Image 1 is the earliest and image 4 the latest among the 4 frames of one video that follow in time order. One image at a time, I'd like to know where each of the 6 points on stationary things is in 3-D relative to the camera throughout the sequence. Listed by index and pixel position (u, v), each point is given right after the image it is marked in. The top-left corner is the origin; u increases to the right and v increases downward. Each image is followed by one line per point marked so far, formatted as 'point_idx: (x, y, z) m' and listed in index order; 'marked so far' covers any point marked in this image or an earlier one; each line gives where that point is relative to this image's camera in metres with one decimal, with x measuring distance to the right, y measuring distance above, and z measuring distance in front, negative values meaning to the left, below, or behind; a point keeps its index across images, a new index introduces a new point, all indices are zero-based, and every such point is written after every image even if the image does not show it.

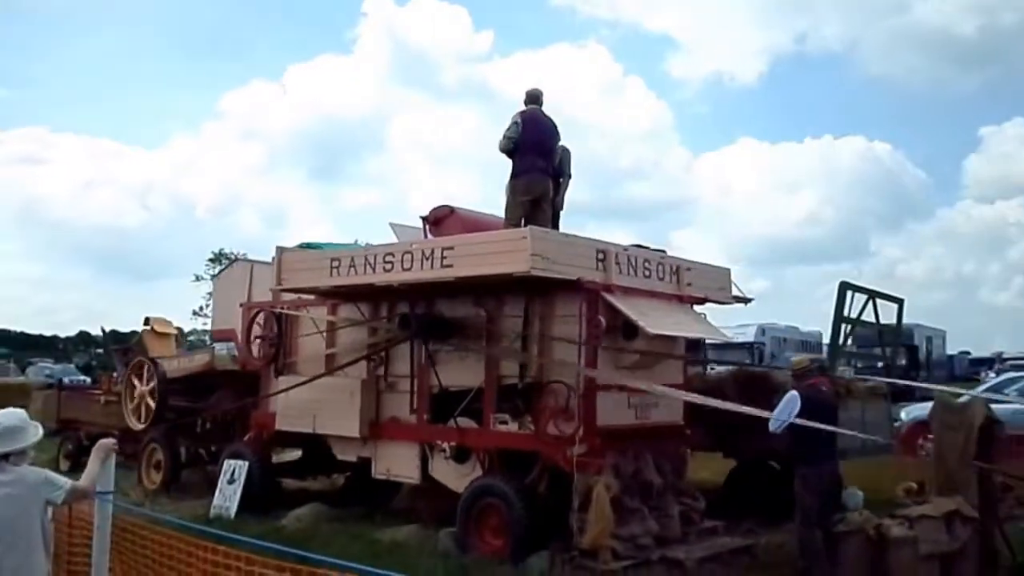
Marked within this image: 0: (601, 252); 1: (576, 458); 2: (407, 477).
0: (+0.7, +0.3, +8.0) m
1: (+0.5, -1.3, +7.8) m
2: (-1.0, -1.7, +9.4) m
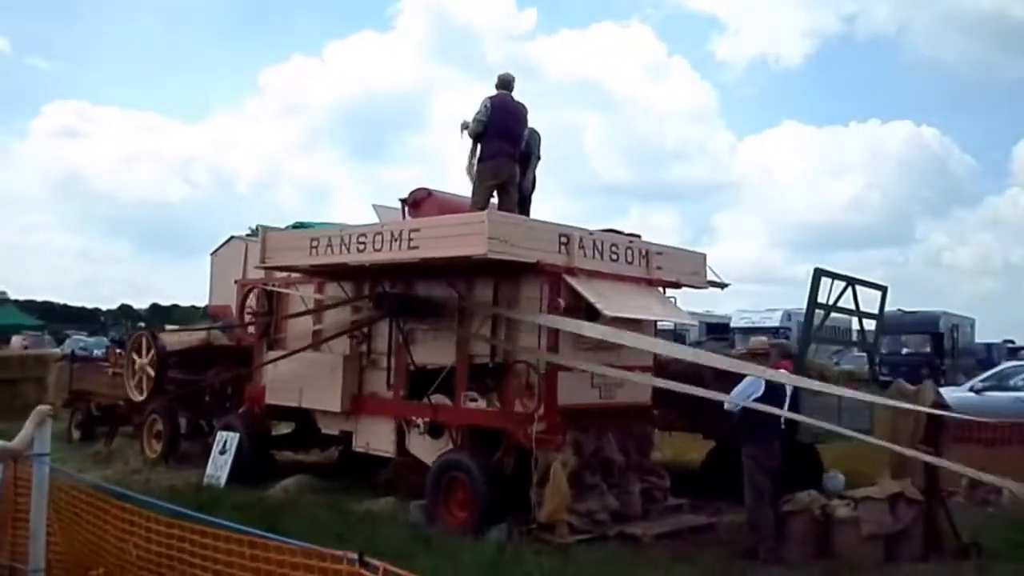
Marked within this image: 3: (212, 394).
0: (+0.4, +0.4, +8.2) m
1: (+0.2, -1.2, +8.0) m
2: (-1.2, -1.5, +9.7) m
3: (-3.6, -1.3, +12.4) m
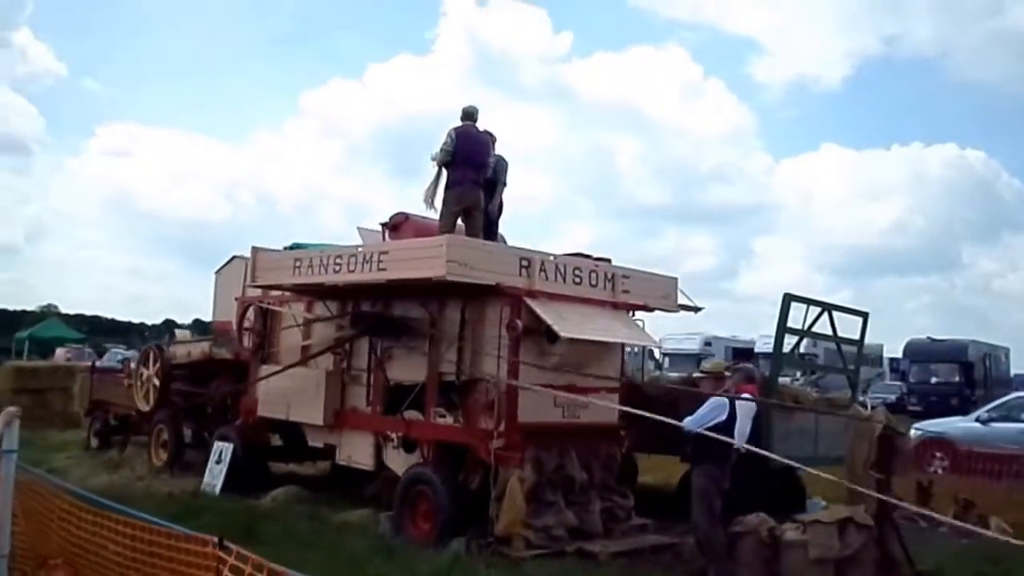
0: (+0.1, +0.2, +8.5) m
1: (-0.1, -1.3, +8.3) m
2: (-1.5, -1.7, +10.0) m
3: (-3.8, -1.5, +12.8) m
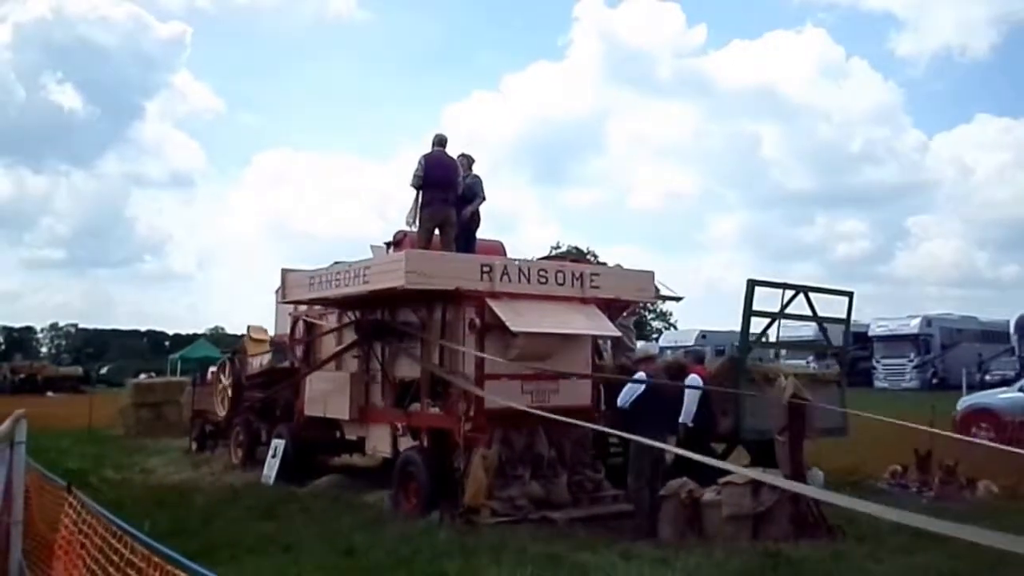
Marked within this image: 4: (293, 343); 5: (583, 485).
0: (-0.2, +0.2, +9.7) m
1: (-0.4, -1.4, +9.6) m
2: (-1.5, -1.8, +11.5) m
3: (-3.3, -1.7, +14.6) m
4: (-2.9, -0.7, +13.5) m
5: (+0.7, -1.9, +10.1) m
